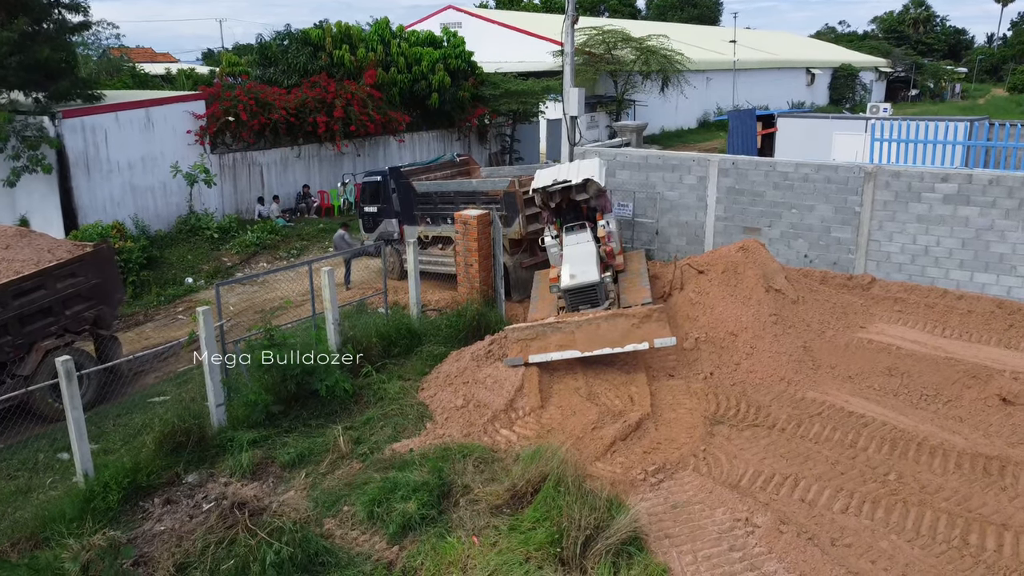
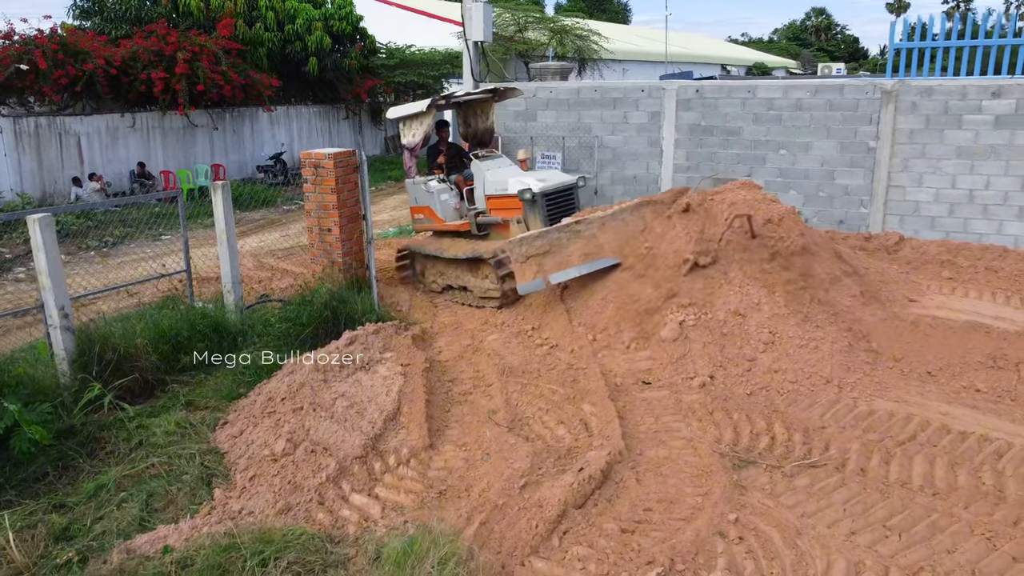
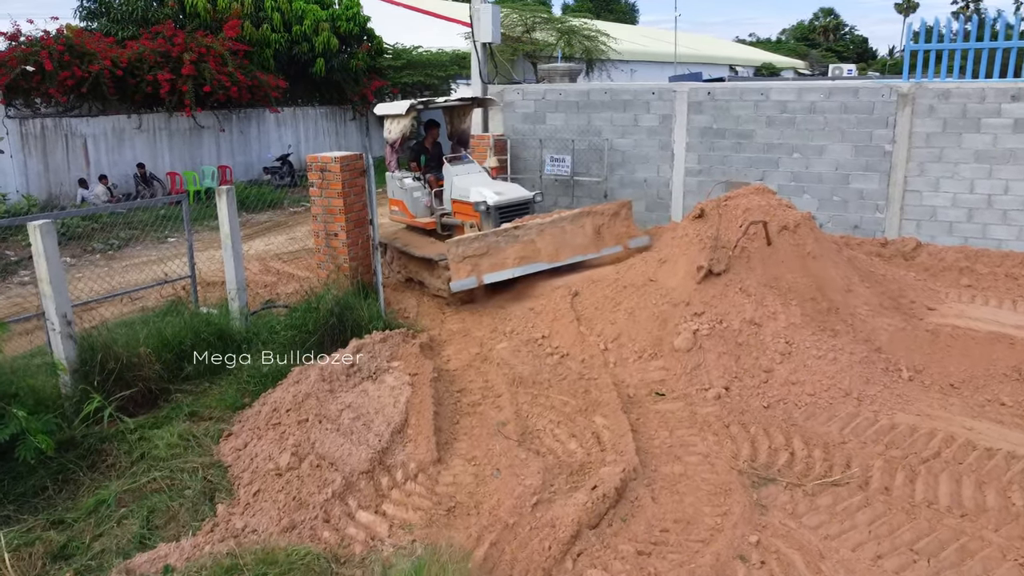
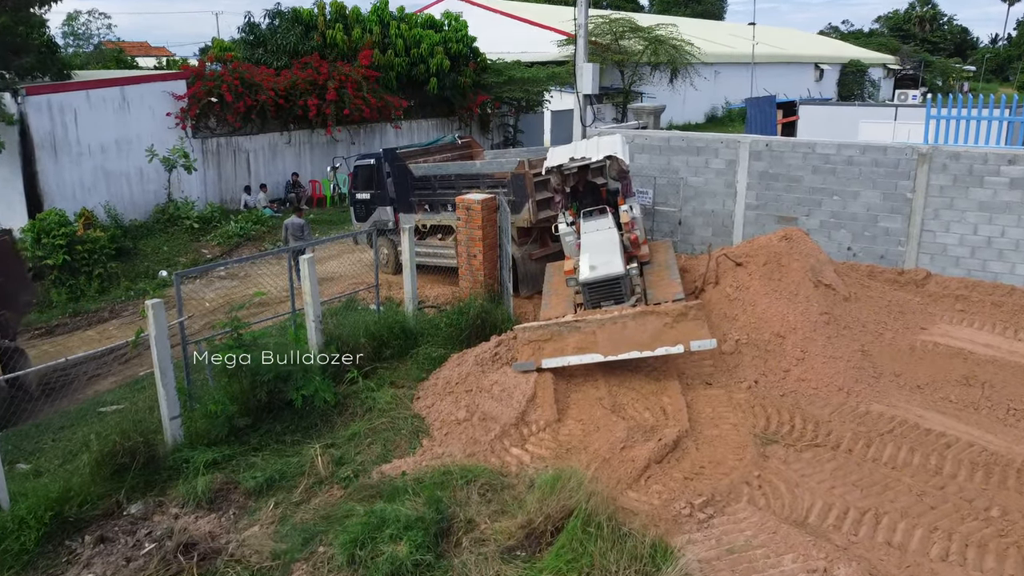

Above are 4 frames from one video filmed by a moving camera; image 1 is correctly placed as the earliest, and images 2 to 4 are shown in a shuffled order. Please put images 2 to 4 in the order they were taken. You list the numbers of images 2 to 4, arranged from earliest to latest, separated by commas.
4, 2, 3
